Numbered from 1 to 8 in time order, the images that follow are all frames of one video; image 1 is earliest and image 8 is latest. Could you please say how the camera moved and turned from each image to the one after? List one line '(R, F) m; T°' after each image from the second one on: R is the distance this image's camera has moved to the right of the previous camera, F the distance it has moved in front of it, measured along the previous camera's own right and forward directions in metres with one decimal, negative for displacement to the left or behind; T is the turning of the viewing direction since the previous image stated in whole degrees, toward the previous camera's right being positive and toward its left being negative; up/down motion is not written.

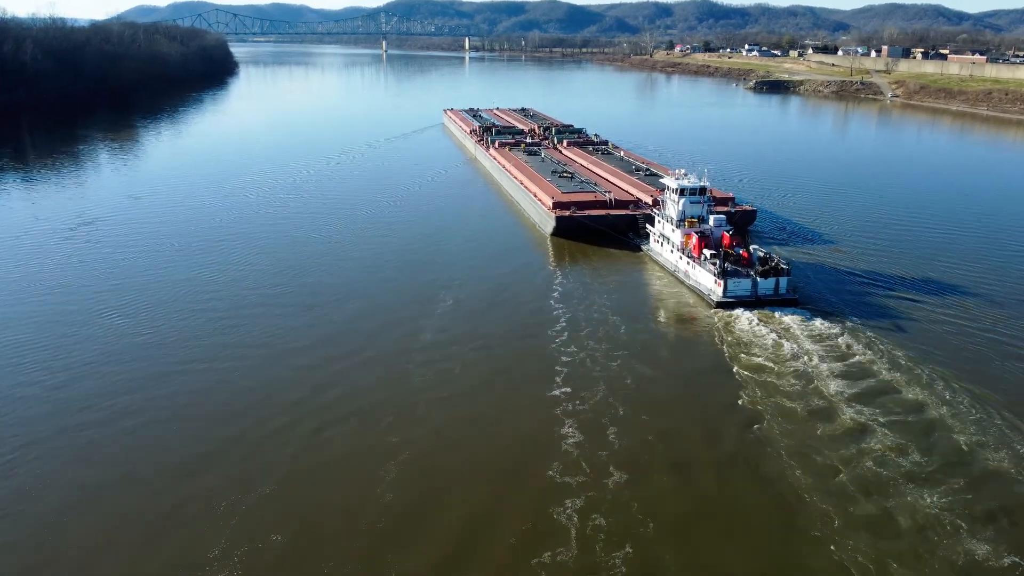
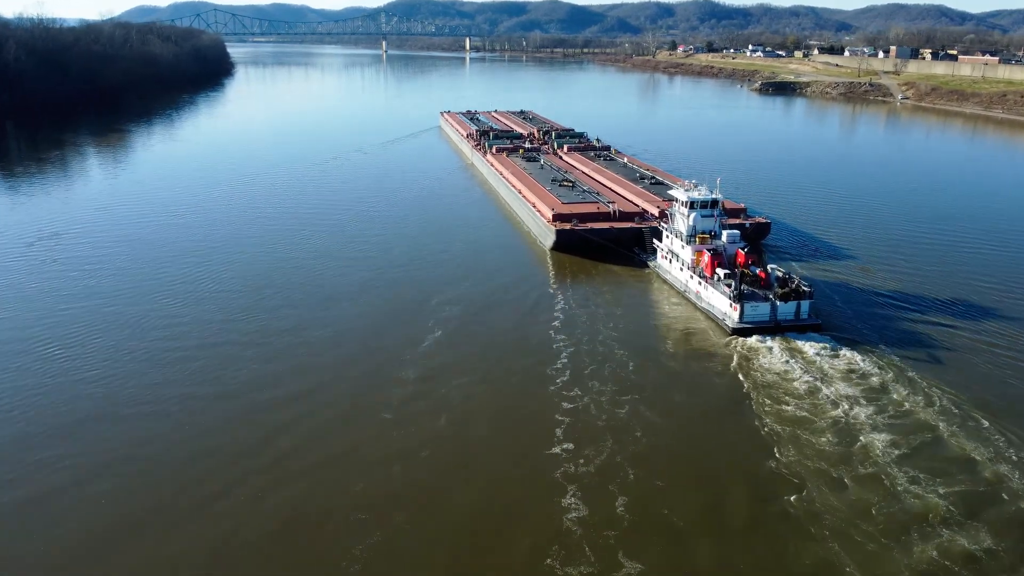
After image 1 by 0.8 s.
(+0.1, +1.5) m; 0°
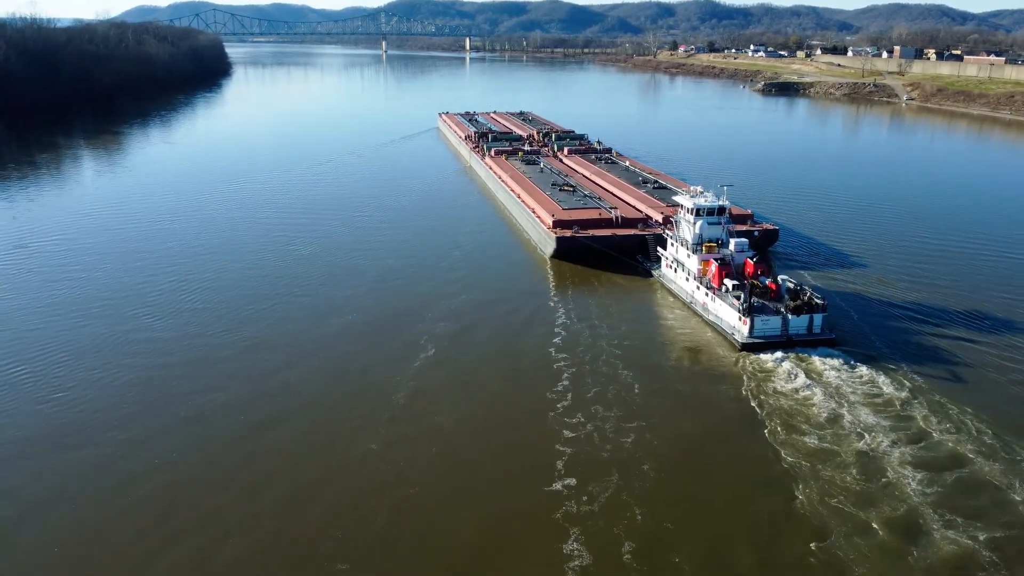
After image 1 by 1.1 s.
(0.0, +0.8) m; 0°
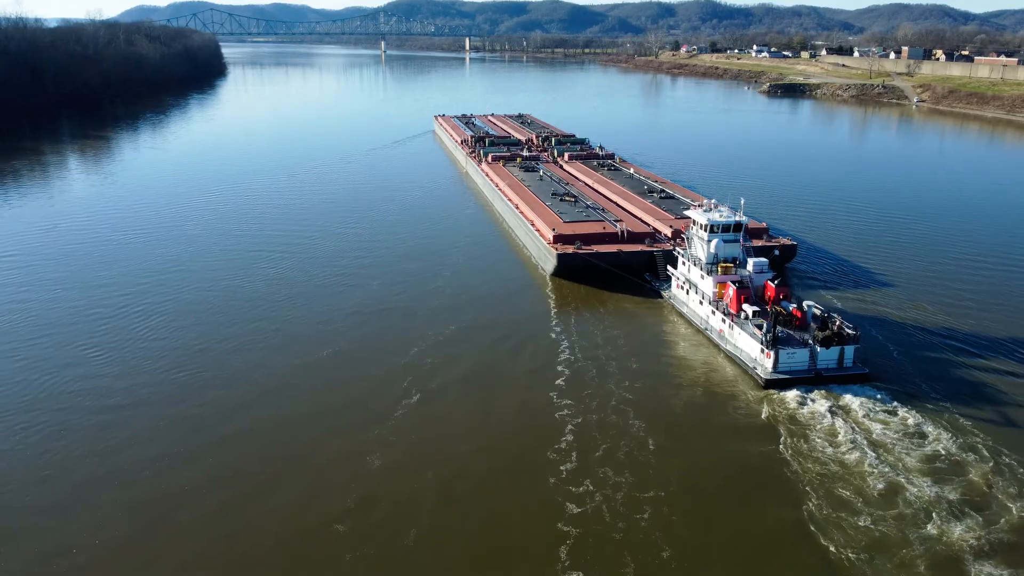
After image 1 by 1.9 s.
(+0.1, +1.5) m; 0°
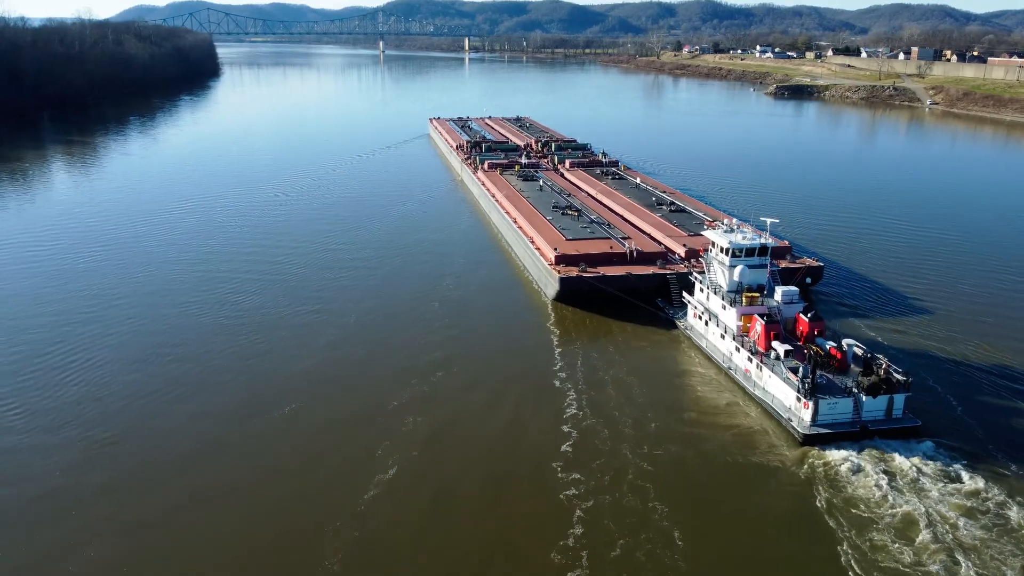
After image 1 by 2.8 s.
(0.0, +1.8) m; 0°
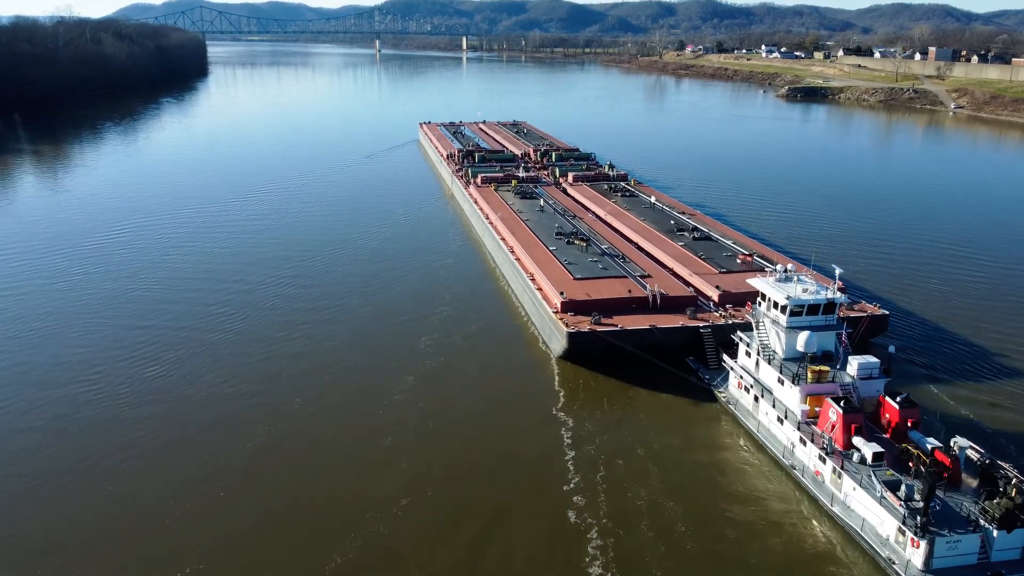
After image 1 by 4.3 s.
(0.0, +3.2) m; 0°
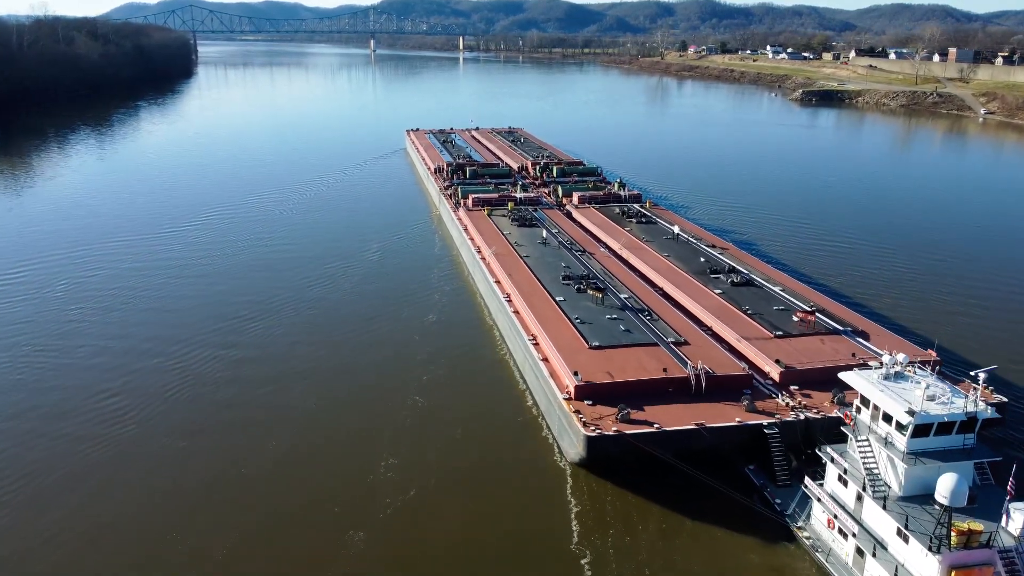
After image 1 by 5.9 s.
(0.0, +3.5) m; 0°
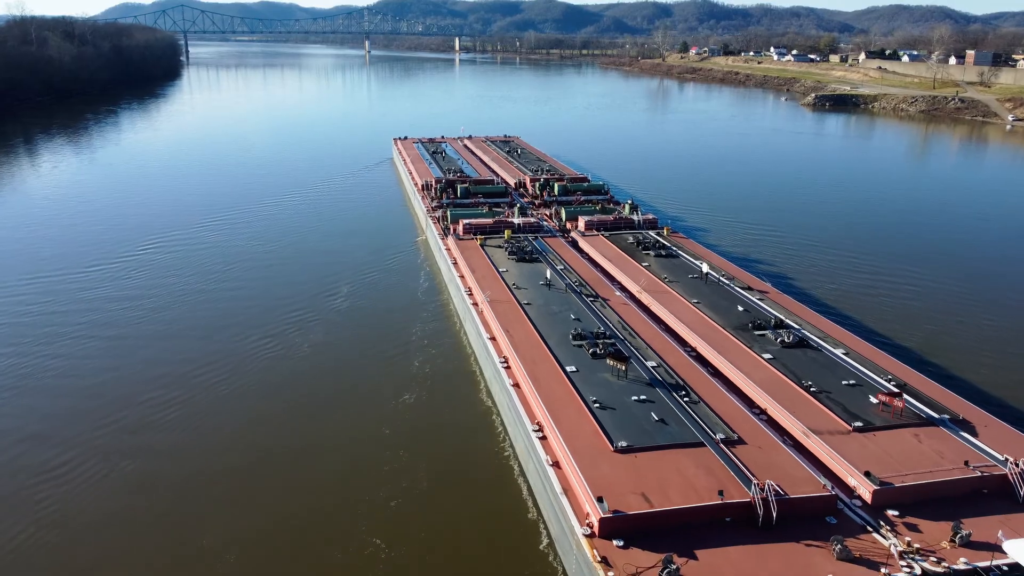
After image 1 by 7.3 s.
(0.0, +3.0) m; 0°
